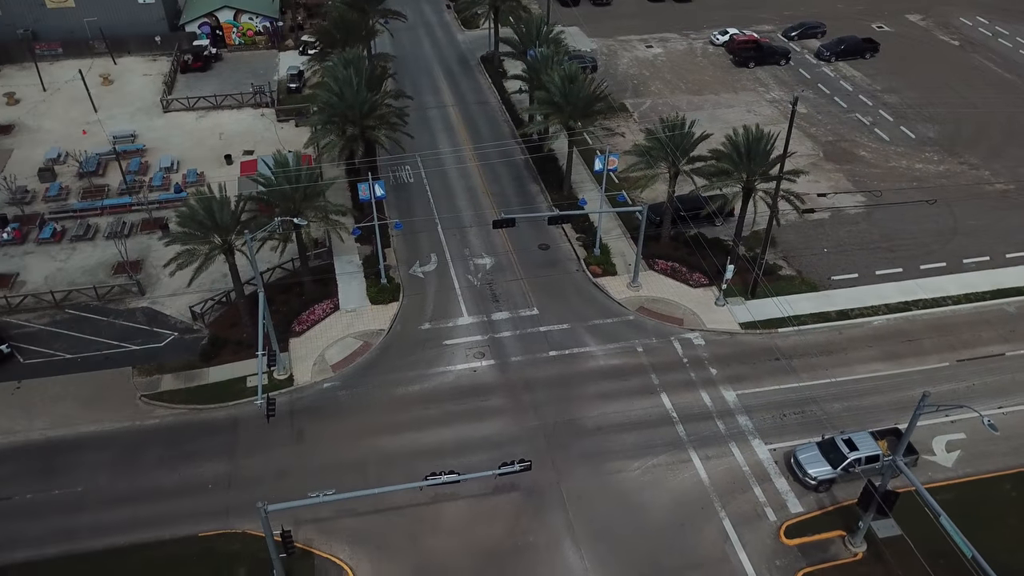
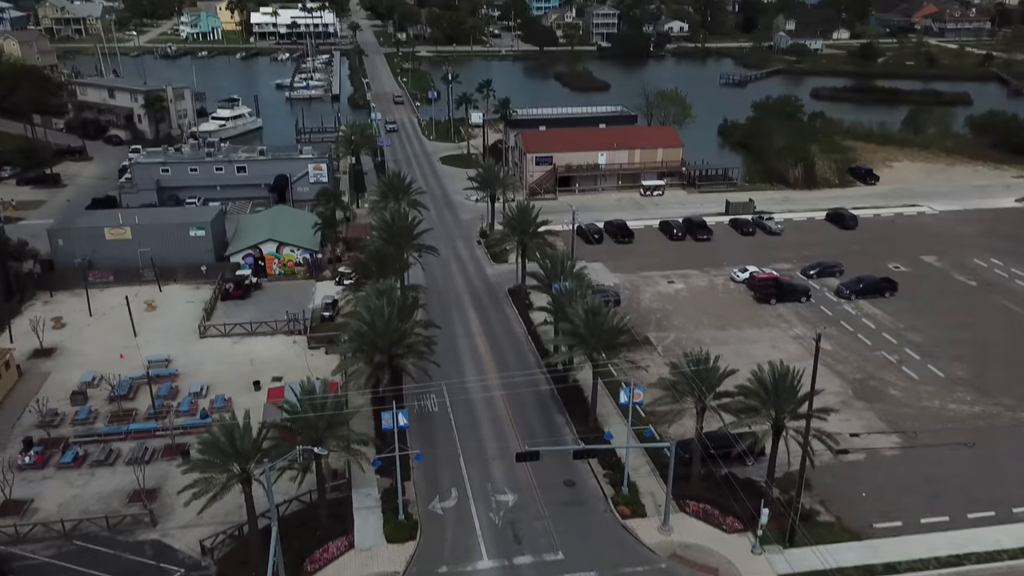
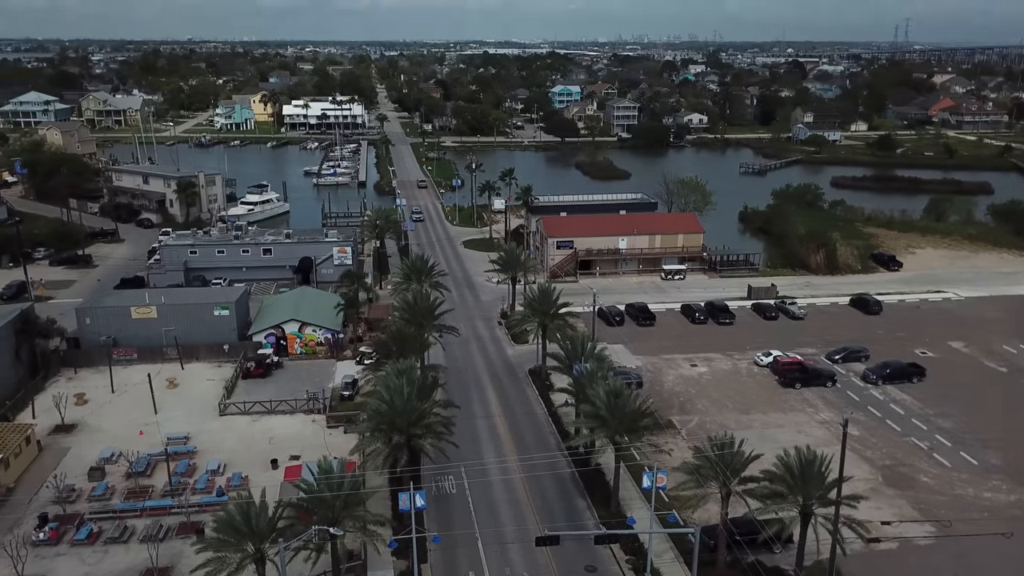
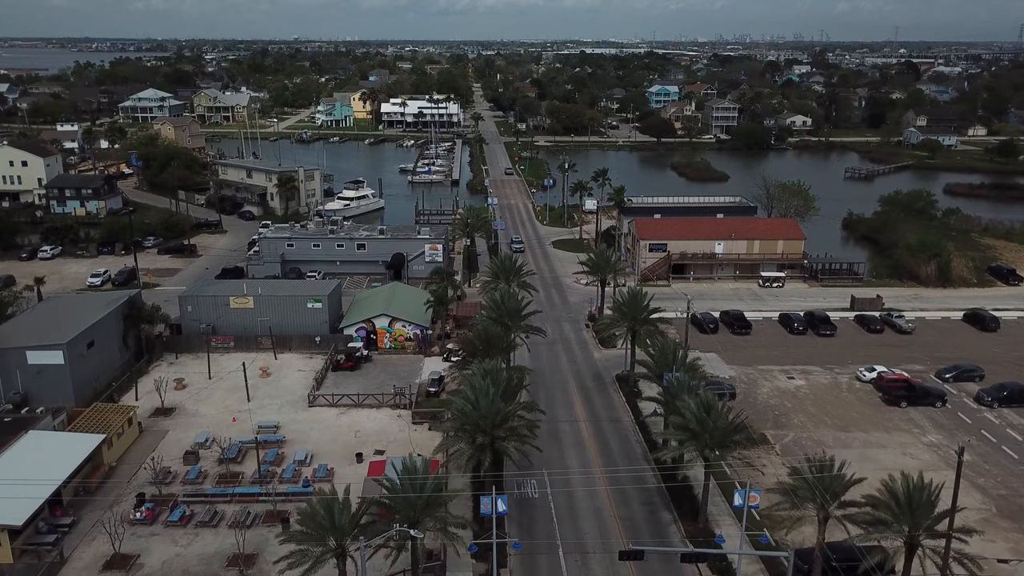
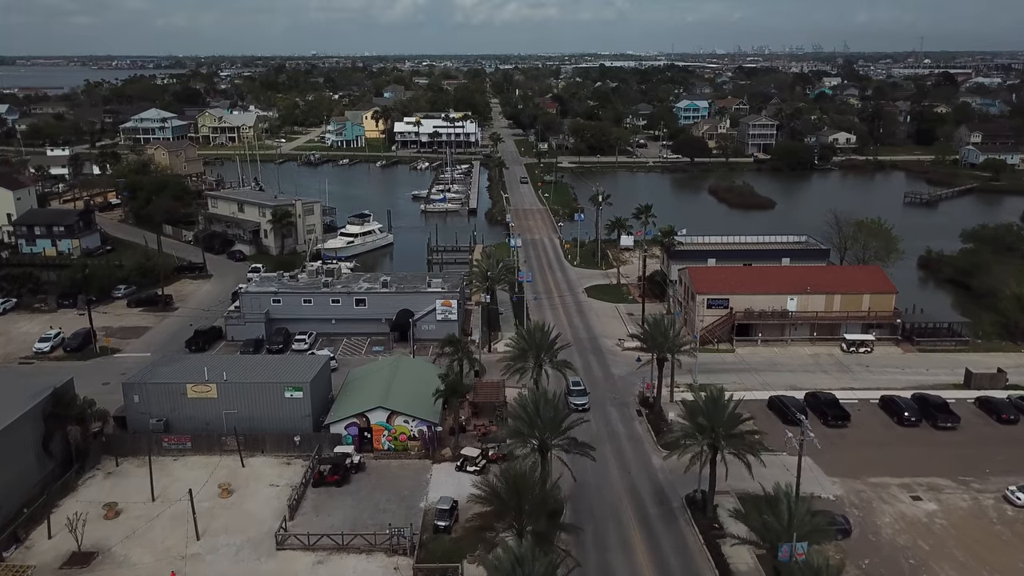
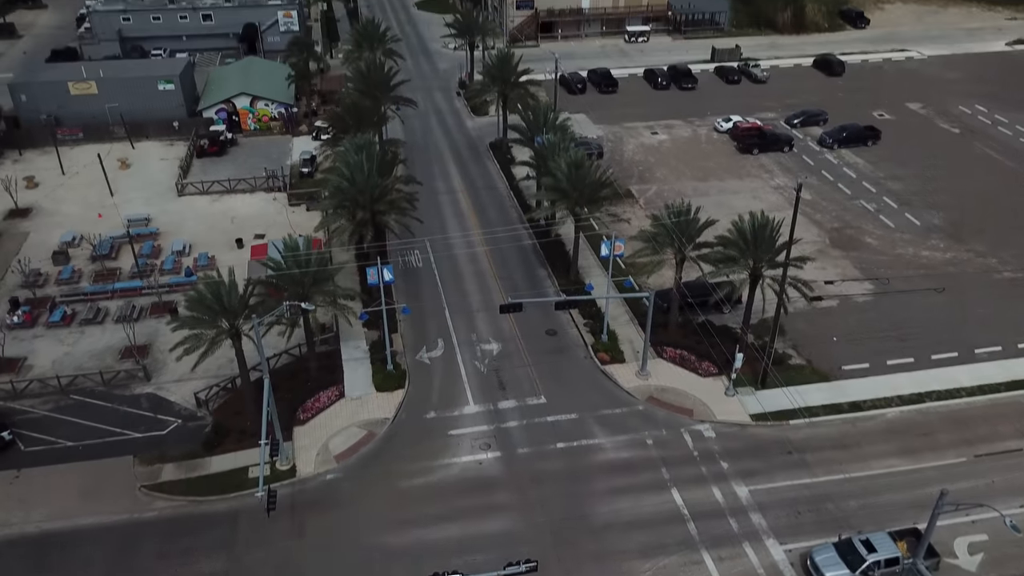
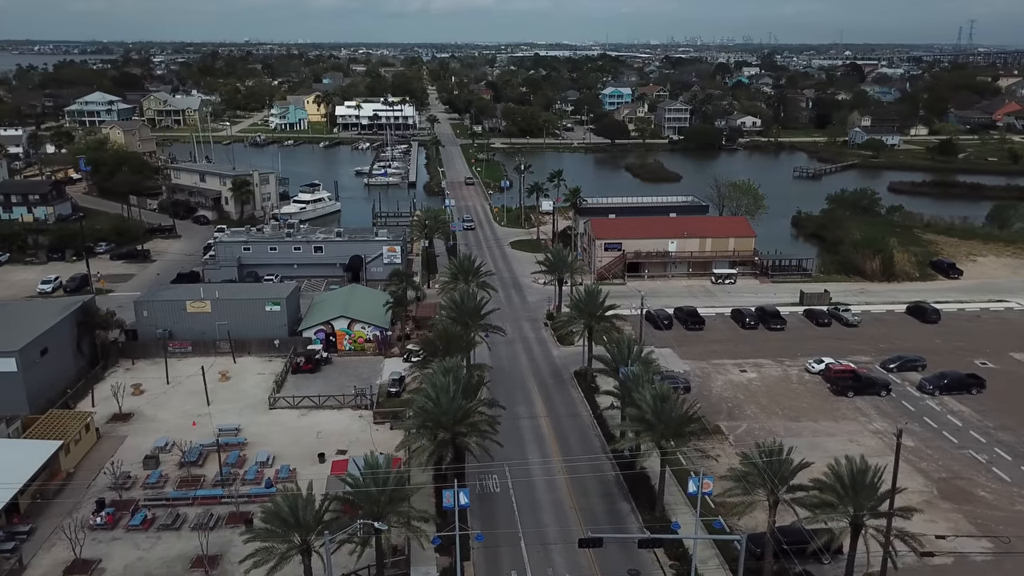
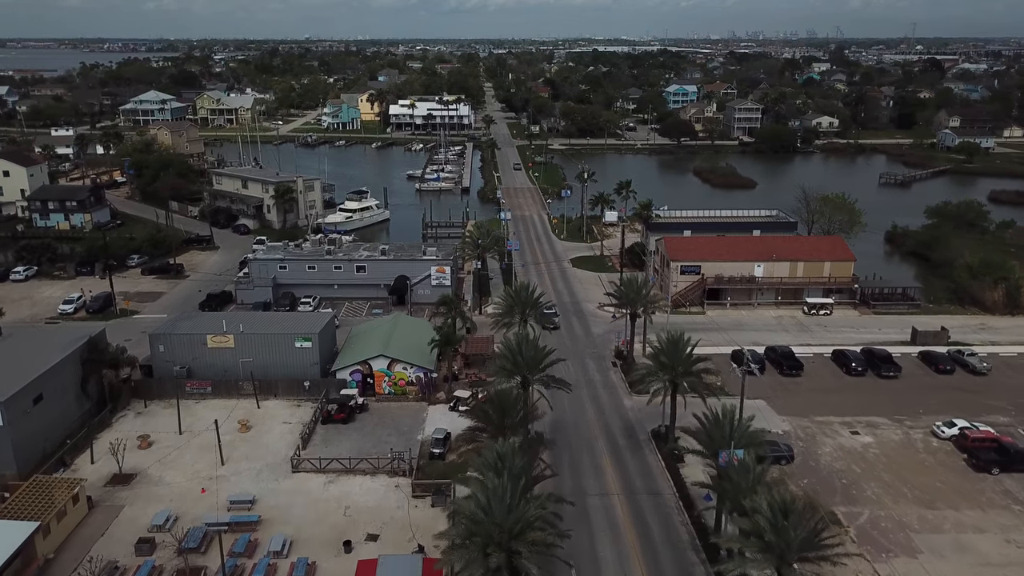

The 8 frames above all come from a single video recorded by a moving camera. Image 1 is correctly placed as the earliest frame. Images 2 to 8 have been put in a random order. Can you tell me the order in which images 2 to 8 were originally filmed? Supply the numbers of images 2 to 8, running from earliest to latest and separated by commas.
6, 2, 3, 7, 4, 8, 5
